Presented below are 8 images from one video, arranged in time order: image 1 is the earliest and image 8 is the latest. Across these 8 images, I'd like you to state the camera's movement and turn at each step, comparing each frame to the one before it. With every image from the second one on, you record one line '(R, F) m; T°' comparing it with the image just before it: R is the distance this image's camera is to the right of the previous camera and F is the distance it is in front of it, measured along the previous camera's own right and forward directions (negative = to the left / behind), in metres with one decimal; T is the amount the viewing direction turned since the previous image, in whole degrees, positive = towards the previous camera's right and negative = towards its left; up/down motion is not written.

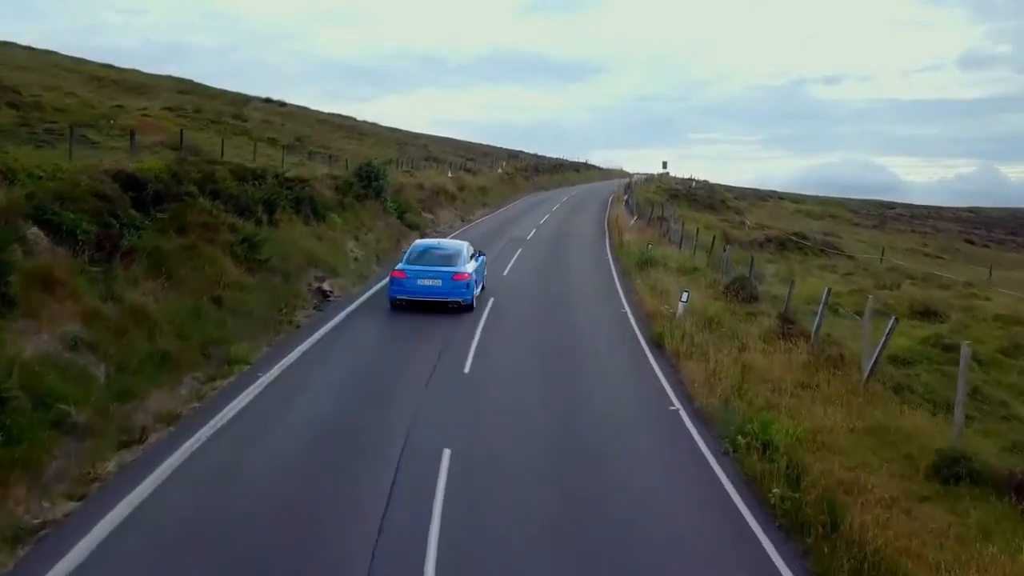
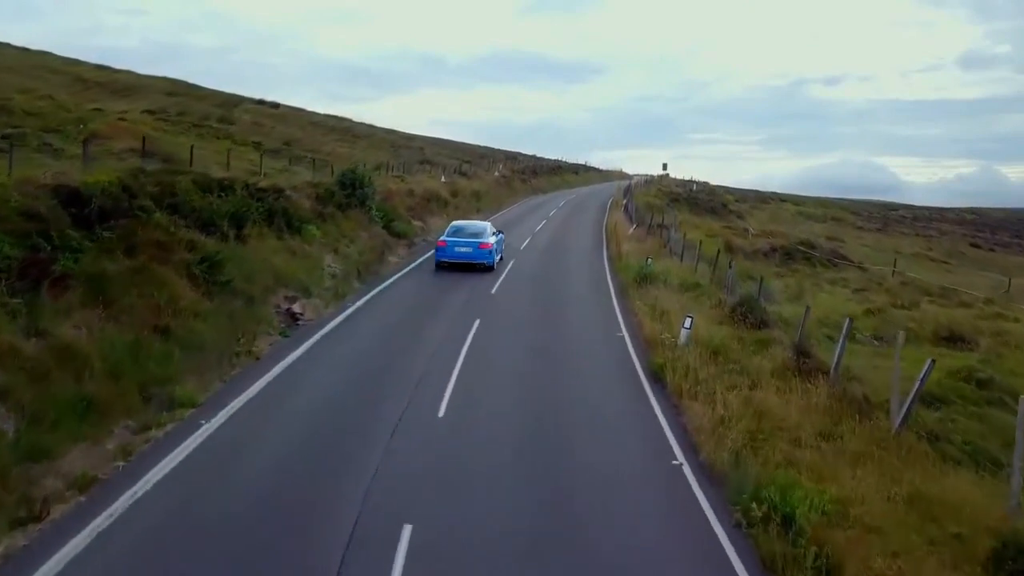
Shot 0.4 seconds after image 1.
(+0.4, +1.6) m; 0°
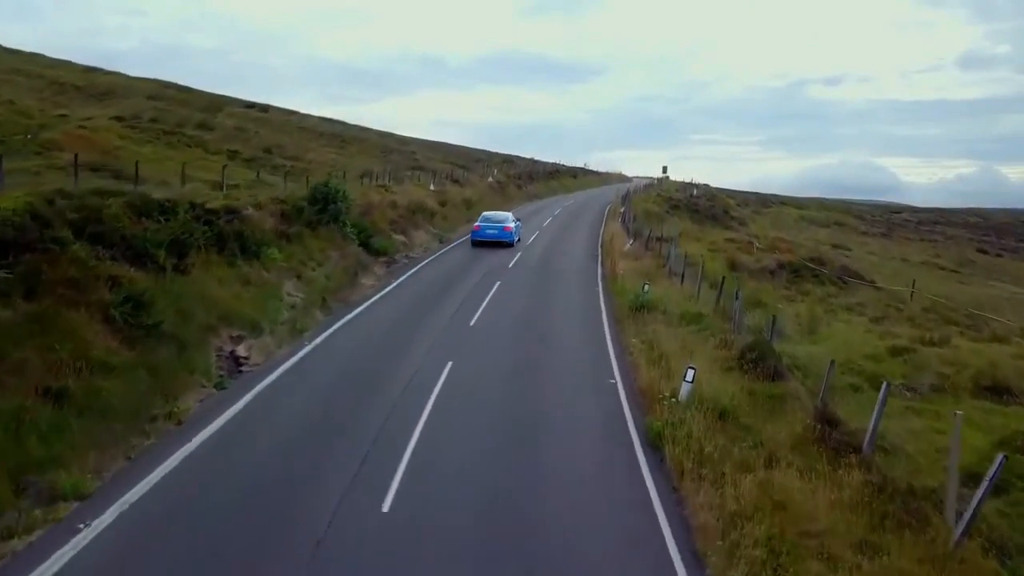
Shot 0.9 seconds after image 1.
(+0.6, +2.2) m; 0°
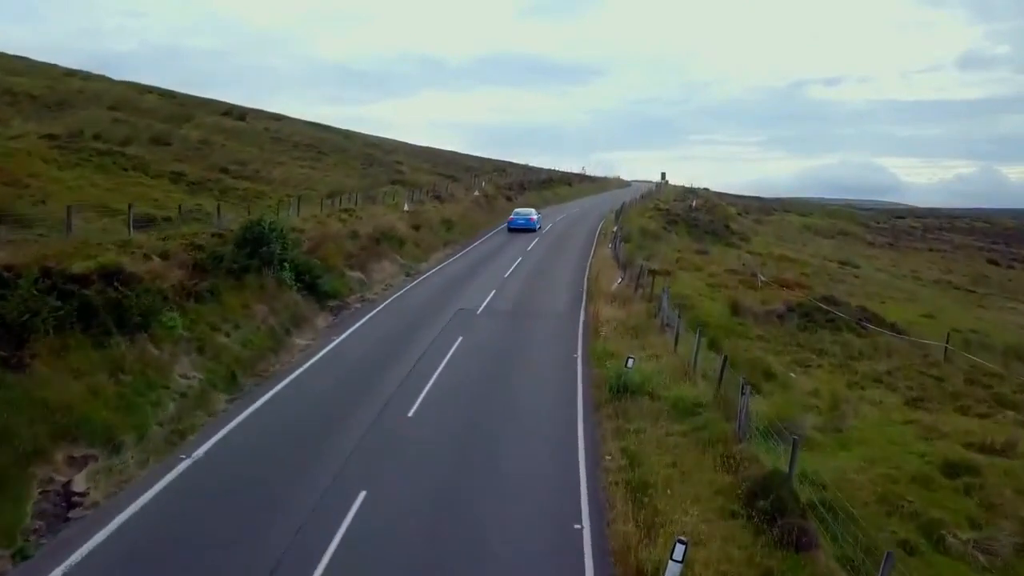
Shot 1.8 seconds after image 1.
(+1.3, +3.9) m; 0°
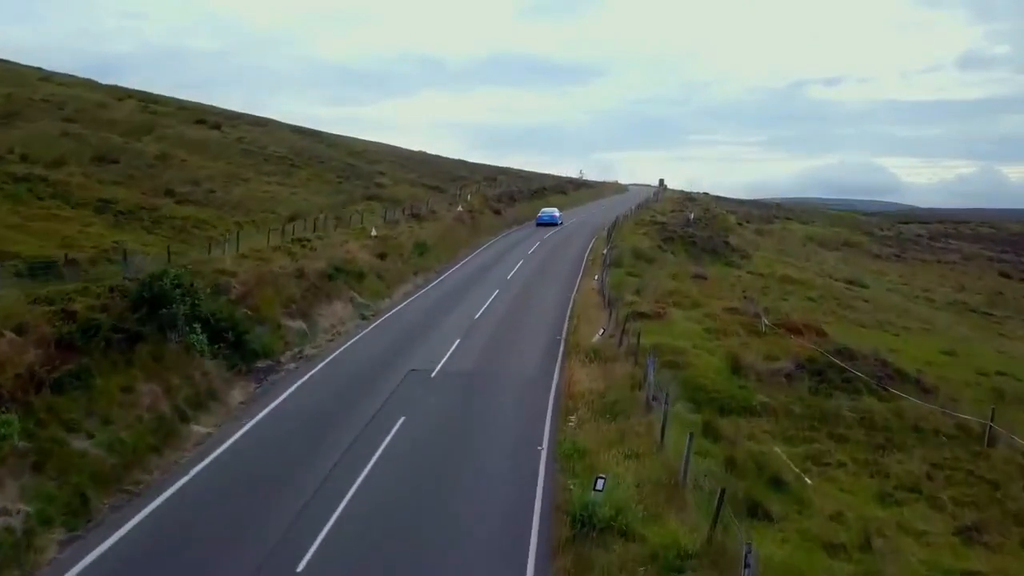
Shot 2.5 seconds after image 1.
(+1.4, +3.9) m; 0°
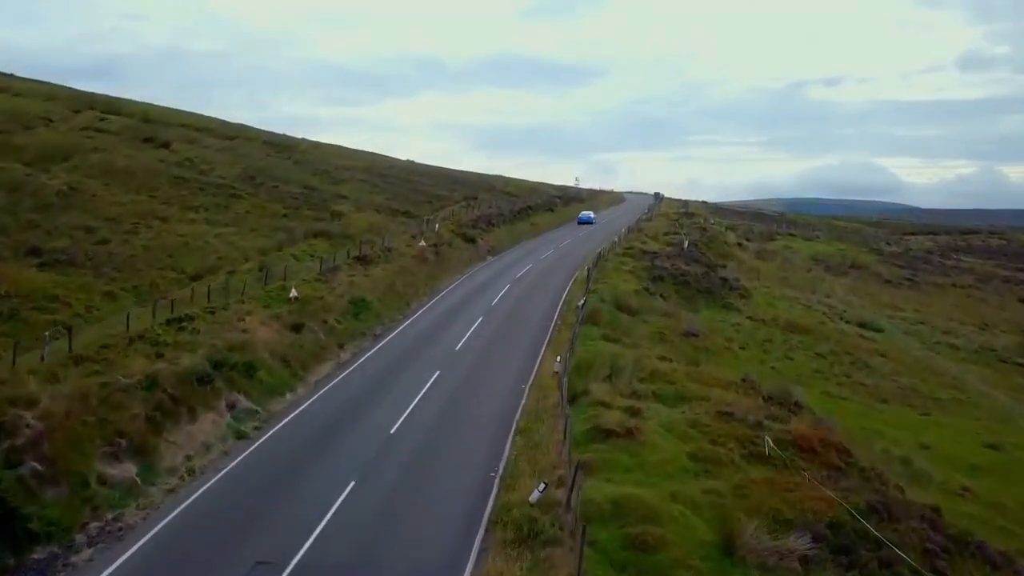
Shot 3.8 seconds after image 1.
(+2.7, +6.8) m; 0°
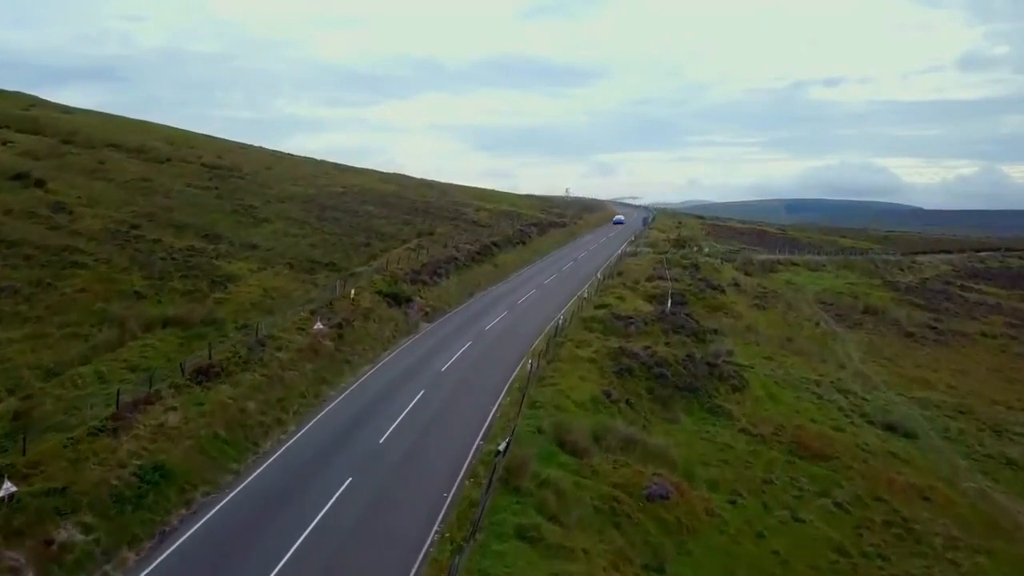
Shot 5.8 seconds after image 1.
(+5.1, +12.1) m; 0°
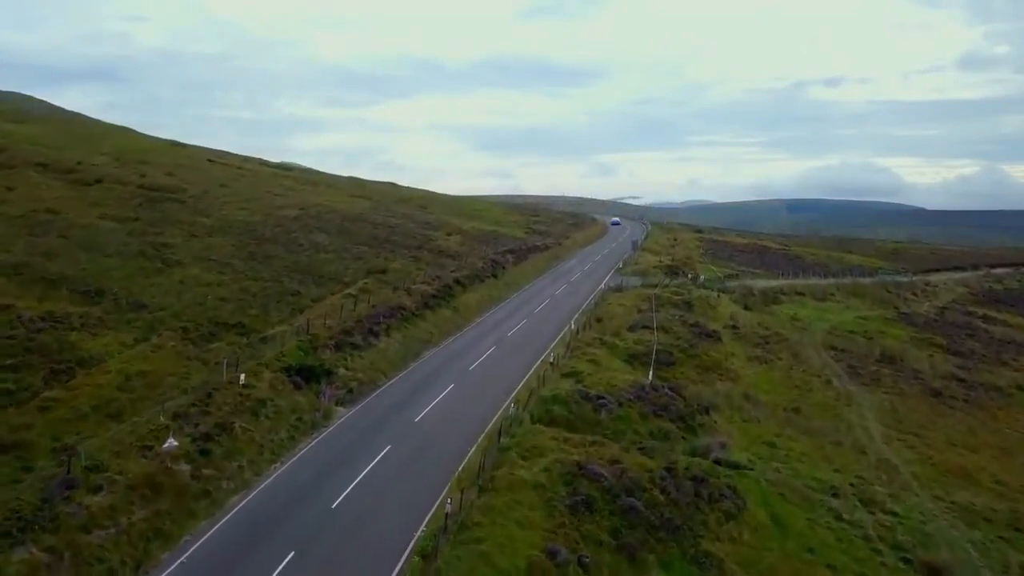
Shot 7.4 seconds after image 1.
(+4.1, +10.1) m; 0°
